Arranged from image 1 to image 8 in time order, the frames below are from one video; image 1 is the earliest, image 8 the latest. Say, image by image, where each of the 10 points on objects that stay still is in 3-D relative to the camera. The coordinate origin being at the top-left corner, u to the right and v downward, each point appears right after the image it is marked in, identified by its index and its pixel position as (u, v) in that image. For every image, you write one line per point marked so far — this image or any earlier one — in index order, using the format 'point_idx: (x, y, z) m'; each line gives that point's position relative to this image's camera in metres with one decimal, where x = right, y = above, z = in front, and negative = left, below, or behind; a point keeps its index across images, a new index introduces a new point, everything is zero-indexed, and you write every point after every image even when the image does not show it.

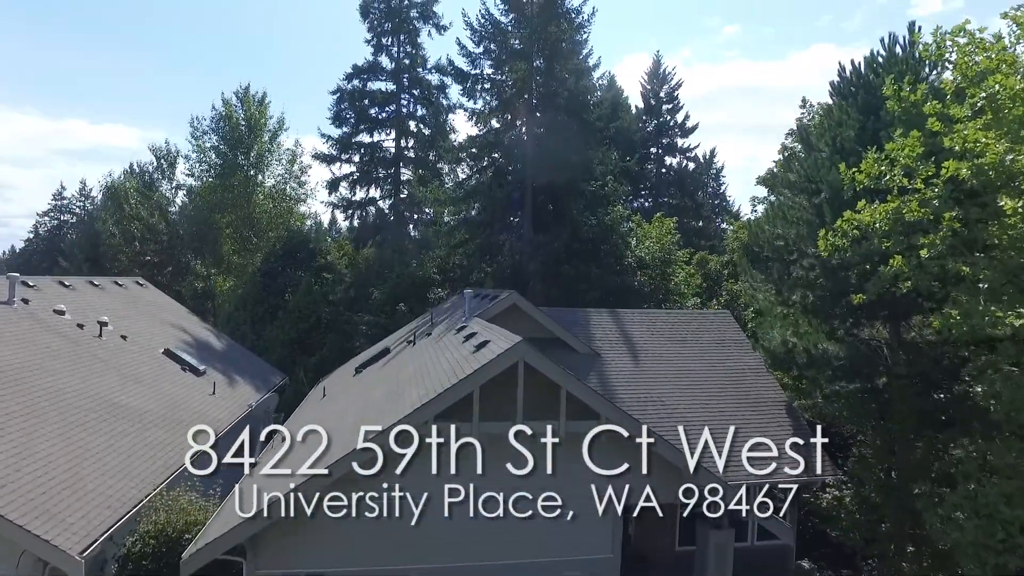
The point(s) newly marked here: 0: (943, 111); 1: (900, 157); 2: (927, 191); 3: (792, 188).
0: (+6.9, +2.8, +11.1) m
1: (+6.0, +2.0, +10.7) m
2: (+6.3, +1.5, +10.4) m
3: (+6.6, +2.4, +16.2) m
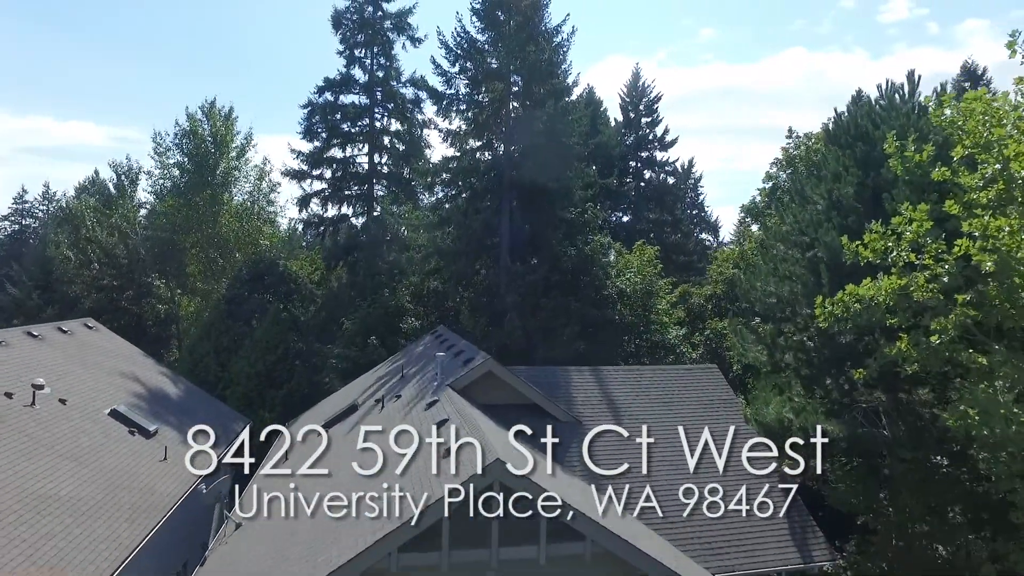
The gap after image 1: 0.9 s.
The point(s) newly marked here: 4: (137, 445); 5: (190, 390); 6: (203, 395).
0: (+6.6, +1.6, +10.3) m
1: (+5.6, +0.8, +9.9) m
2: (+5.9, +0.3, +9.6) m
3: (+6.1, +1.2, +15.4) m
4: (-7.6, -3.2, +13.9) m
5: (-9.0, -2.8, +19.2) m
6: (-8.7, -3.0, +19.5) m
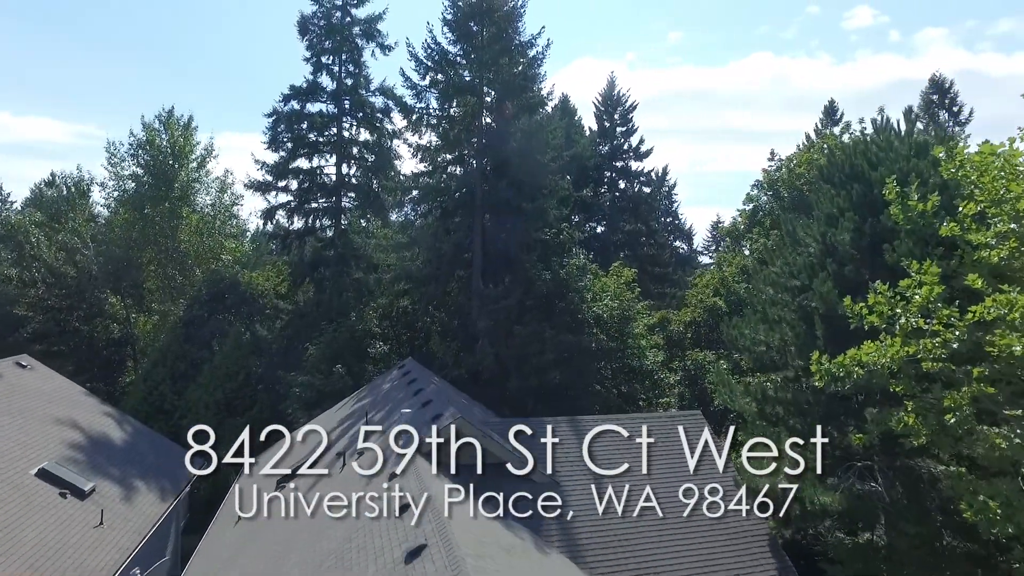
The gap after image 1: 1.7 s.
0: (+6.2, +0.7, +9.5) m
1: (+5.3, -0.1, +9.0) m
2: (+5.6, -0.6, +8.8) m
3: (+5.5, +0.3, +14.6) m
4: (-8.1, -4.0, +12.6) m
5: (-9.7, -3.7, +17.8) m
6: (-9.4, -3.9, +18.1) m
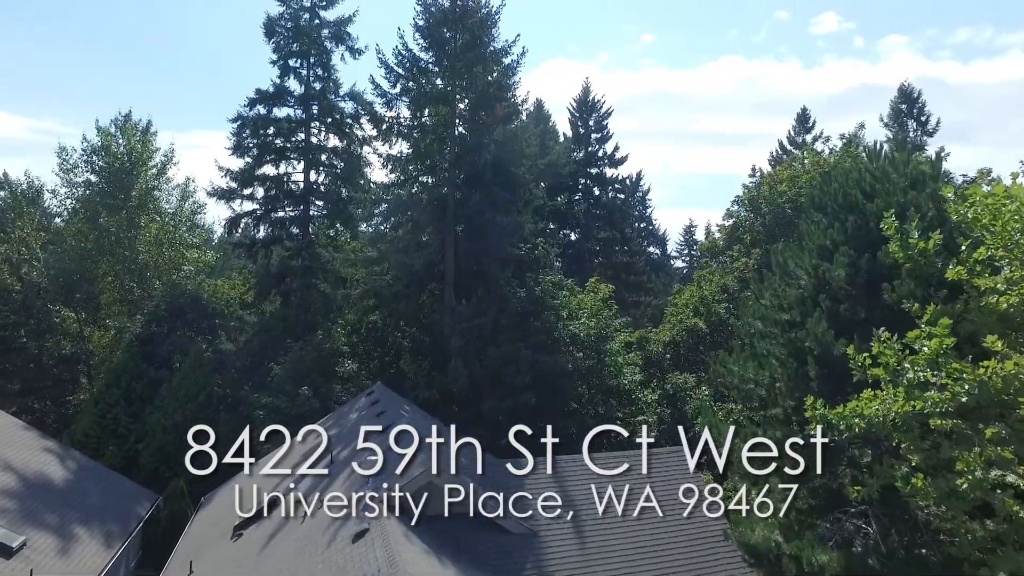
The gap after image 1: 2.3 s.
0: (+5.9, +0.1, +8.9) m
1: (+5.0, -0.7, +8.4) m
2: (+5.3, -1.2, +8.2) m
3: (+5.0, -0.3, +14.0) m
4: (-8.5, -4.6, +11.4) m
5: (-10.3, -4.3, +16.6) m
6: (-10.1, -4.5, +16.9) m
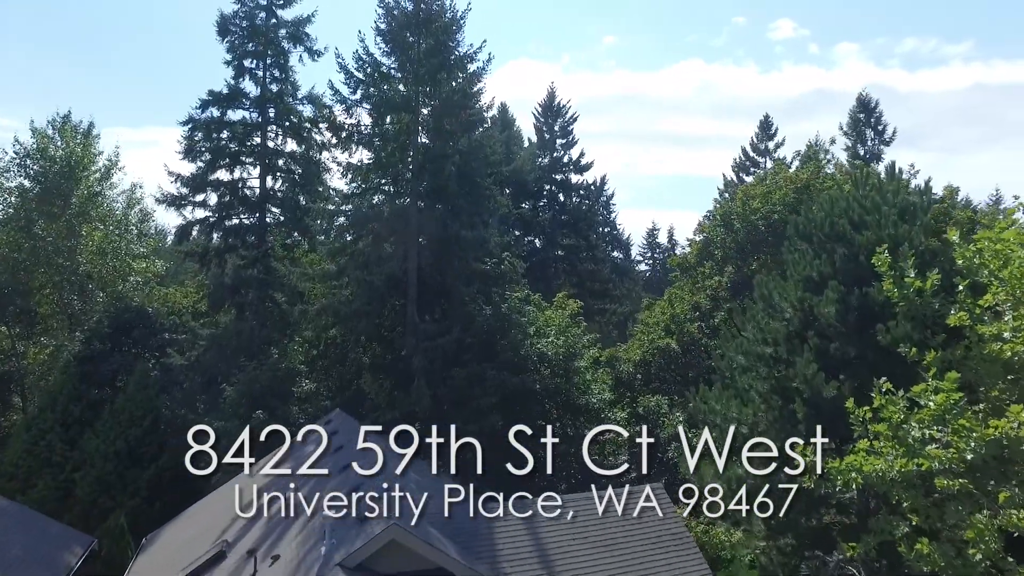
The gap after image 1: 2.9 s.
0: (+5.6, -0.4, +8.3) m
1: (+4.7, -1.3, +7.8) m
2: (+5.0, -1.8, +7.6) m
3: (+4.4, -0.9, +13.4) m
4: (-9.0, -5.2, +10.1) m
5: (-11.0, -4.9, +15.2) m
6: (-10.8, -5.0, +15.4) m
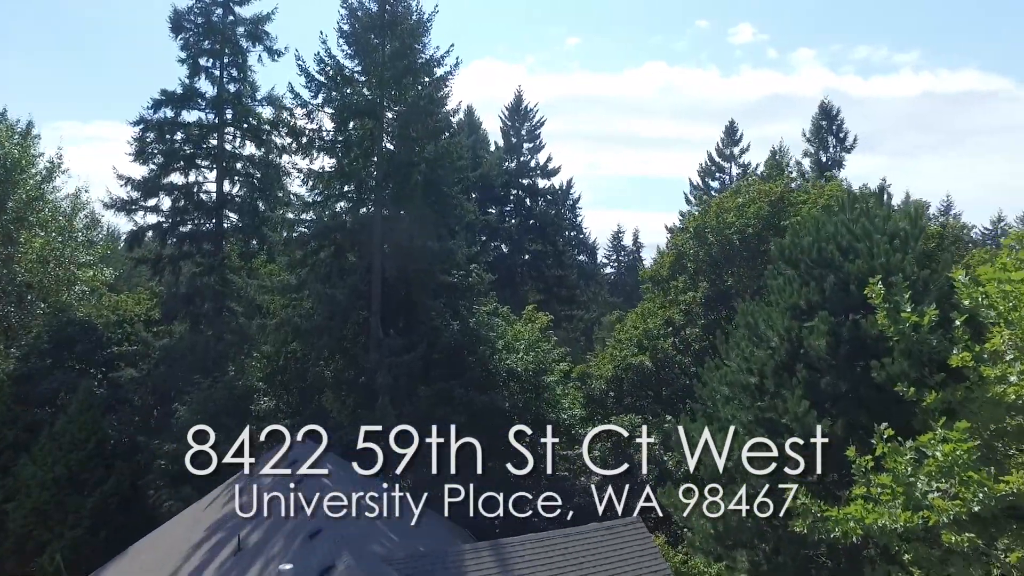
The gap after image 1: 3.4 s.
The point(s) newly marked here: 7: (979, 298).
0: (+5.3, -0.9, +7.9) m
1: (+4.5, -1.8, +7.3) m
2: (+4.8, -2.2, +7.1) m
3: (+3.9, -1.3, +12.9) m
4: (-9.3, -5.7, +8.9) m
5: (-11.6, -5.3, +13.8) m
6: (-11.4, -5.5, +14.1) m
7: (+5.3, -0.1, +7.8) m
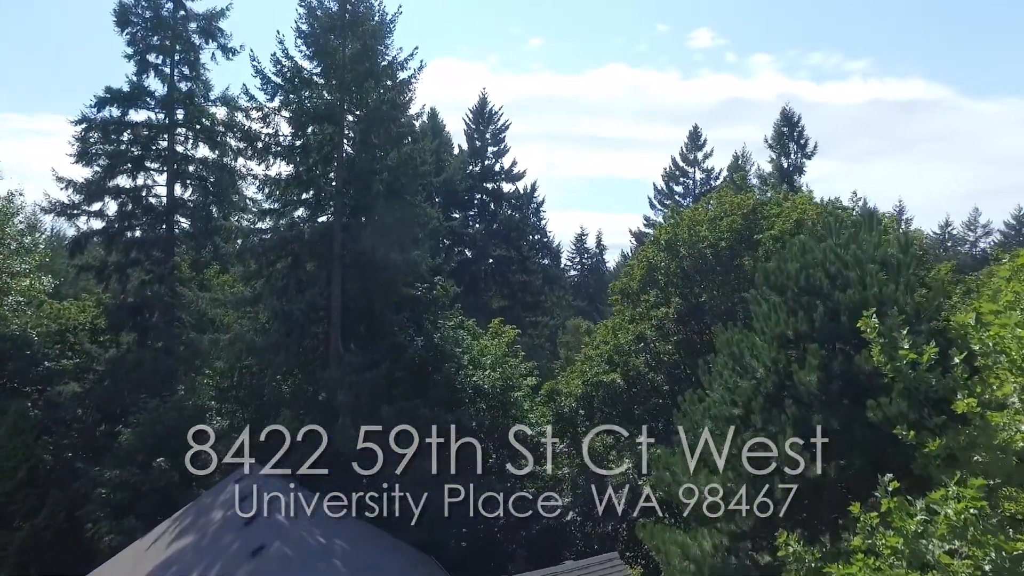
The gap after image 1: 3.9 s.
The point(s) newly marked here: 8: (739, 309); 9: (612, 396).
0: (+5.0, -1.3, +7.4) m
1: (+4.2, -2.2, +6.8) m
2: (+4.6, -2.7, +6.6) m
3: (+3.4, -1.8, +12.3) m
4: (-9.6, -6.1, +7.6) m
5: (-12.2, -5.7, +12.4) m
6: (-12.0, -5.9, +12.7) m
7: (+5.1, -0.5, +7.3) m
8: (+6.4, -0.6, +19.4) m
9: (+2.9, -3.1, +20.0) m
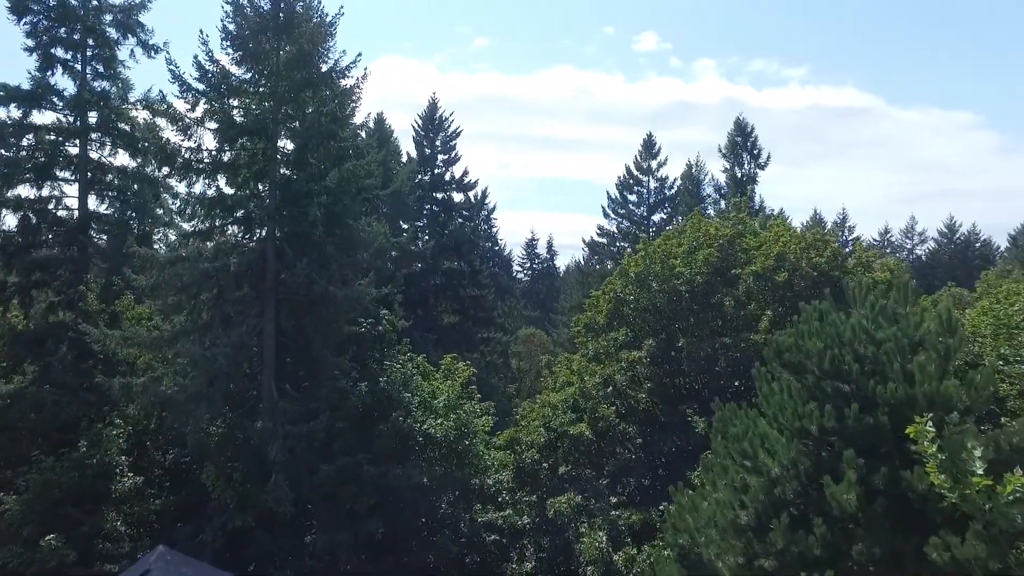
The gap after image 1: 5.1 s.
0: (+4.8, -2.4, +5.7) m
1: (+4.1, -3.3, +5.0) m
2: (+4.4, -3.7, +4.9) m
3: (+2.8, -2.8, +10.4) m
4: (-9.8, -7.1, +4.8) m
5: (-12.7, -6.8, +9.4) m
6: (-12.5, -6.9, +9.7) m
7: (+4.9, -1.6, +5.6) m
8: (+5.3, -1.7, +17.8) m
9: (+1.8, -4.2, +18.1) m
